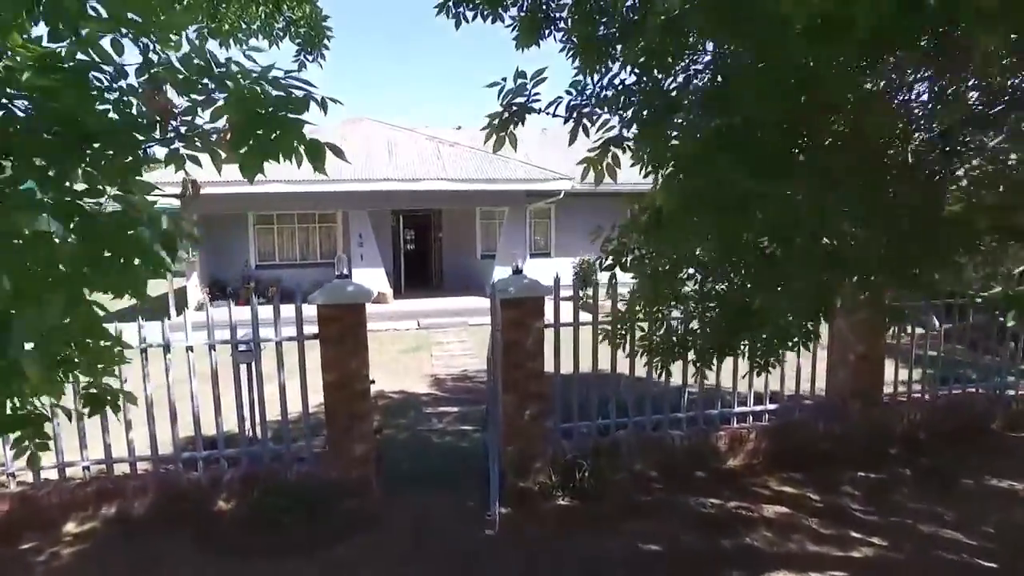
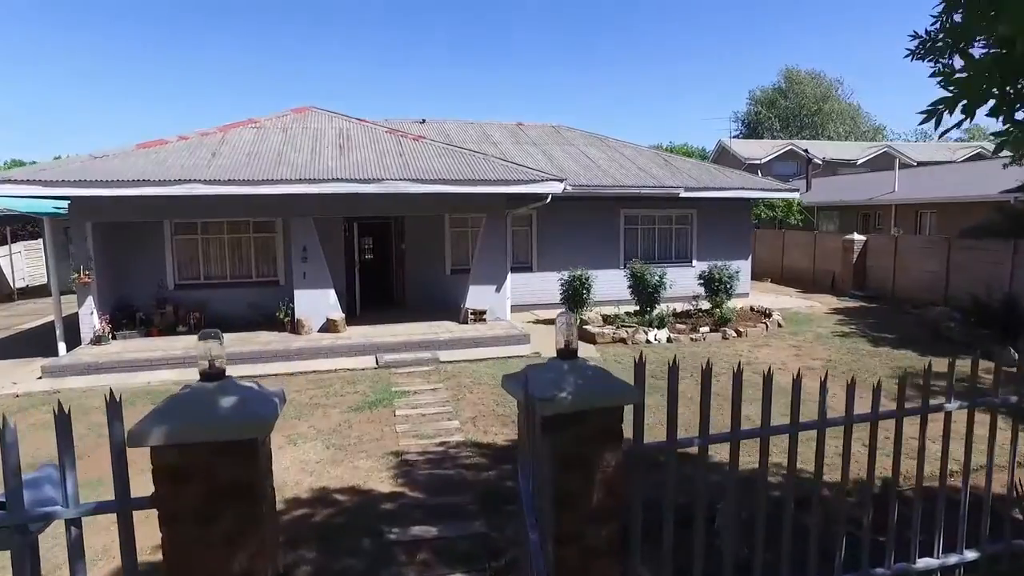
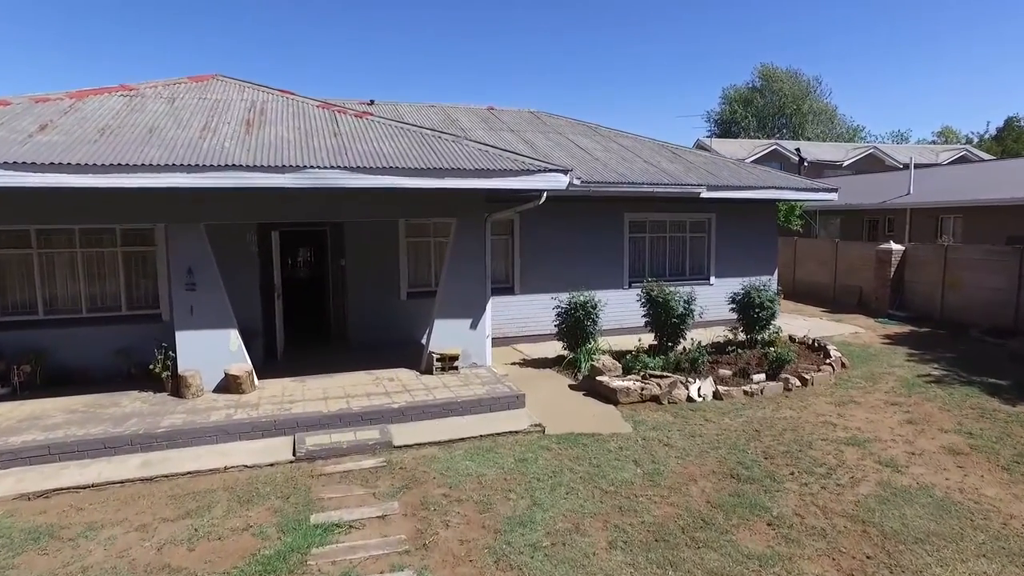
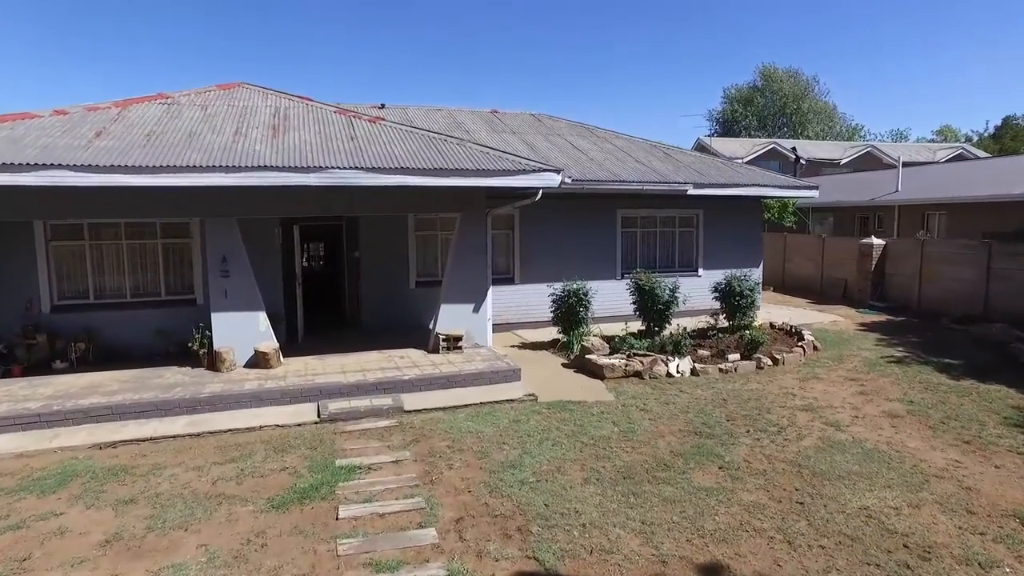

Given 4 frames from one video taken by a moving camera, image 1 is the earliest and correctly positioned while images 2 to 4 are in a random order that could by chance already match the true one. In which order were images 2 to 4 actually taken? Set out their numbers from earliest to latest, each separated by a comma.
2, 4, 3
